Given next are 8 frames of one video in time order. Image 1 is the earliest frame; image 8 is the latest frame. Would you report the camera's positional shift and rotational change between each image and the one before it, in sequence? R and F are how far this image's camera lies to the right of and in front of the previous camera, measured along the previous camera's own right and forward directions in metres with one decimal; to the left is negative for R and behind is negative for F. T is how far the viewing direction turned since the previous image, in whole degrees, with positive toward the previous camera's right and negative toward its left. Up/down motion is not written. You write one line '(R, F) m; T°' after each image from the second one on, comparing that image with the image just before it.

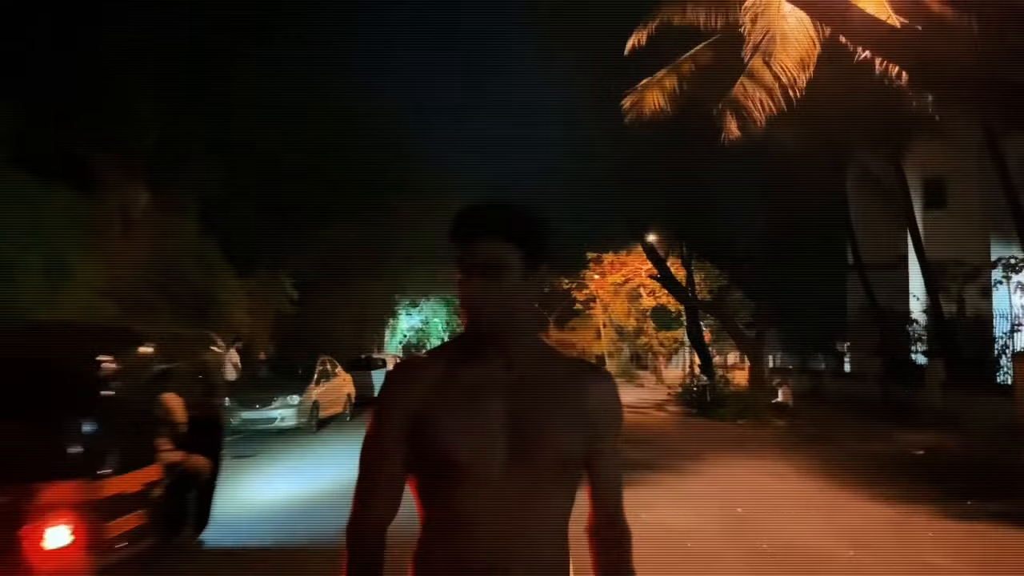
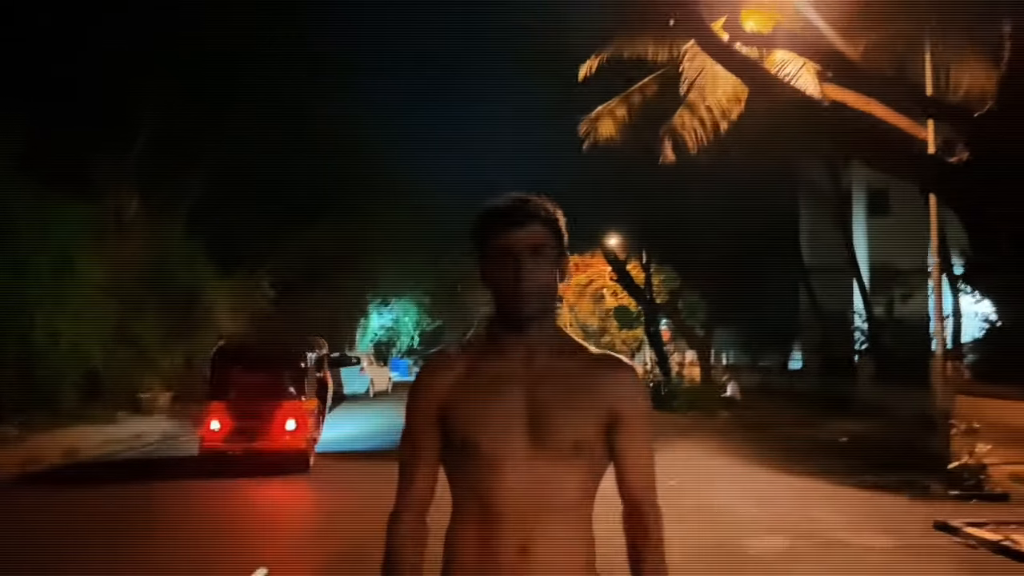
(0.0, -1.3) m; +2°
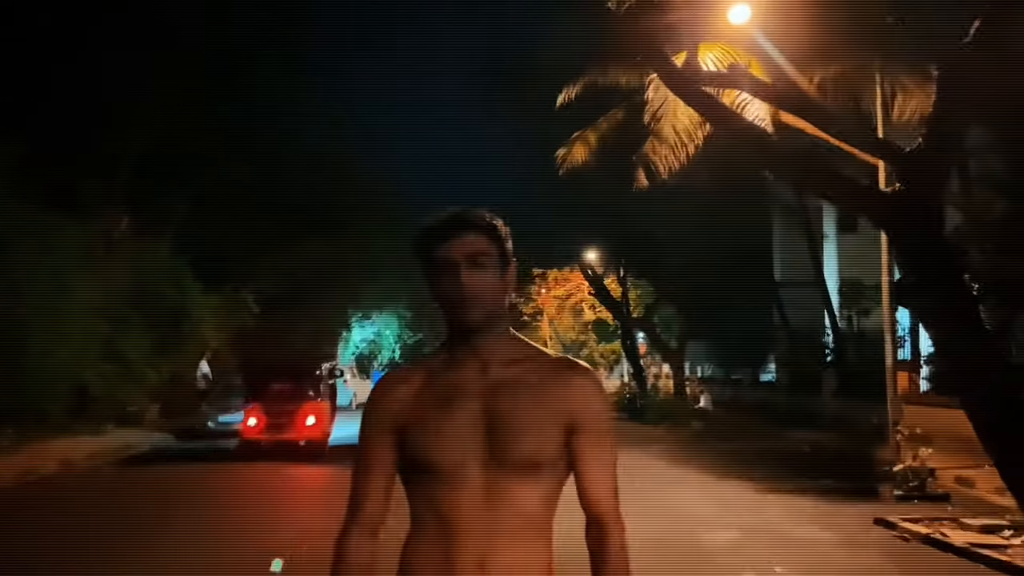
(0.0, -0.6) m; +1°
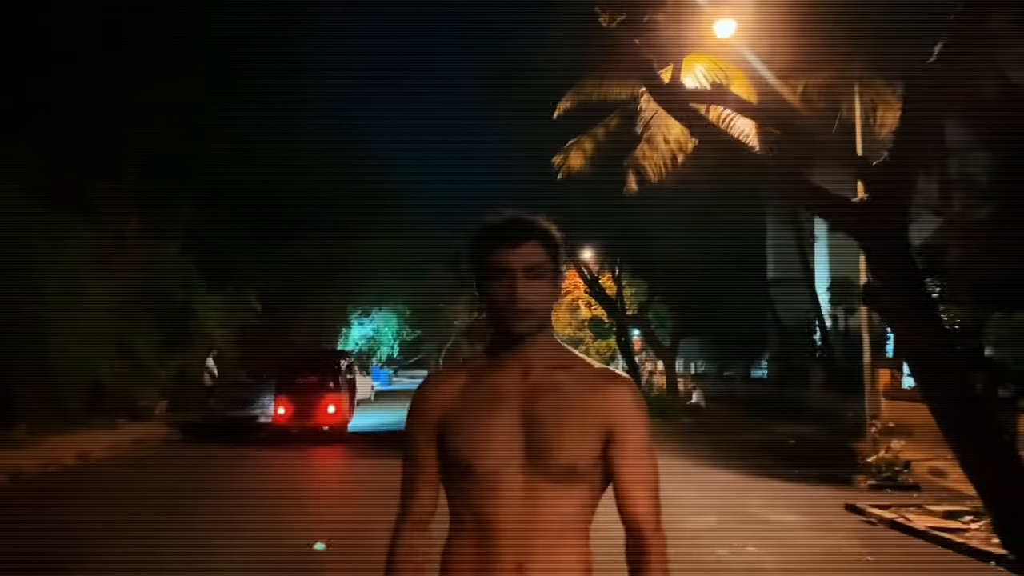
(0.0, -0.6) m; 0°
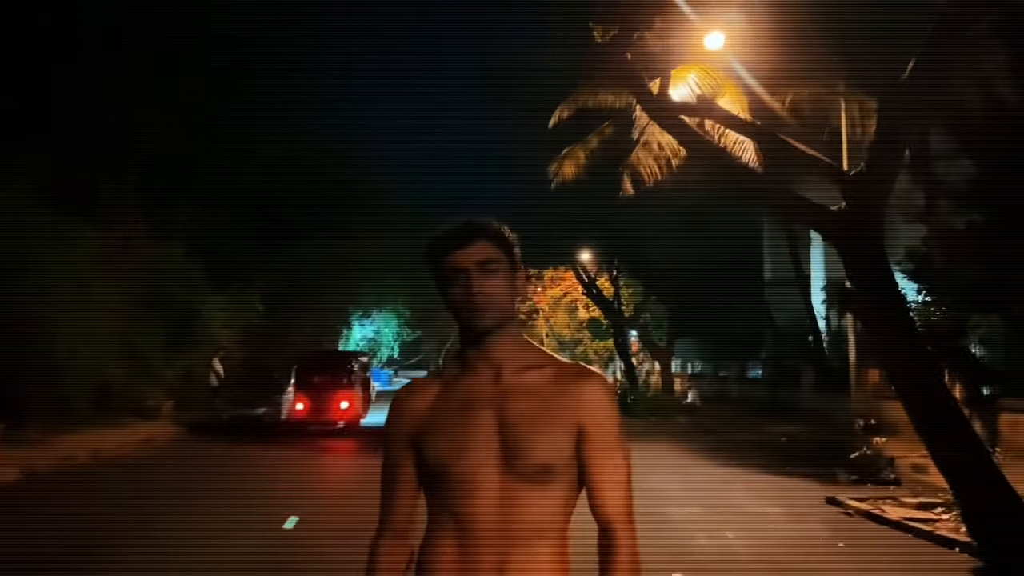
(0.0, -0.5) m; 0°
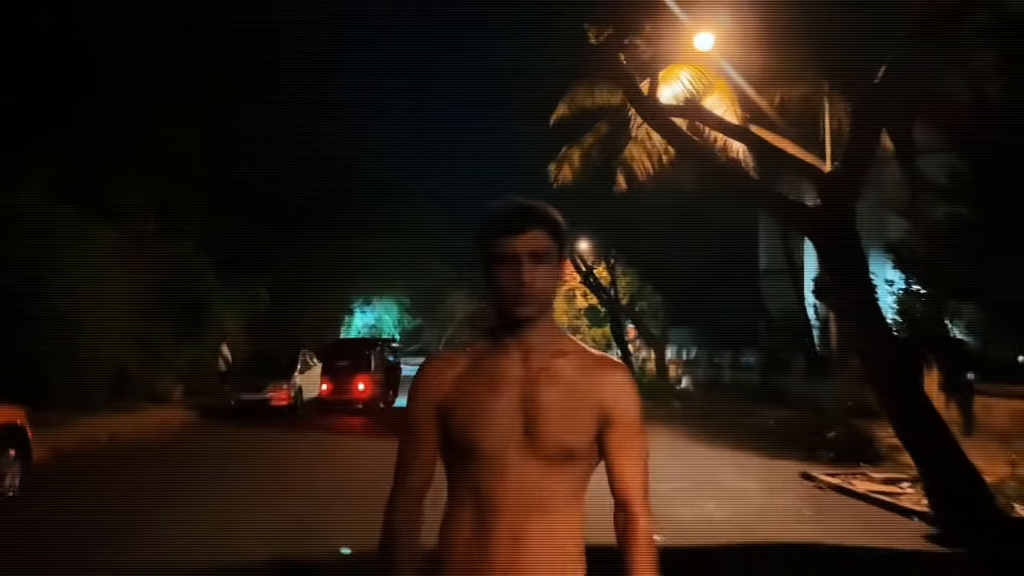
(0.0, -0.6) m; 0°
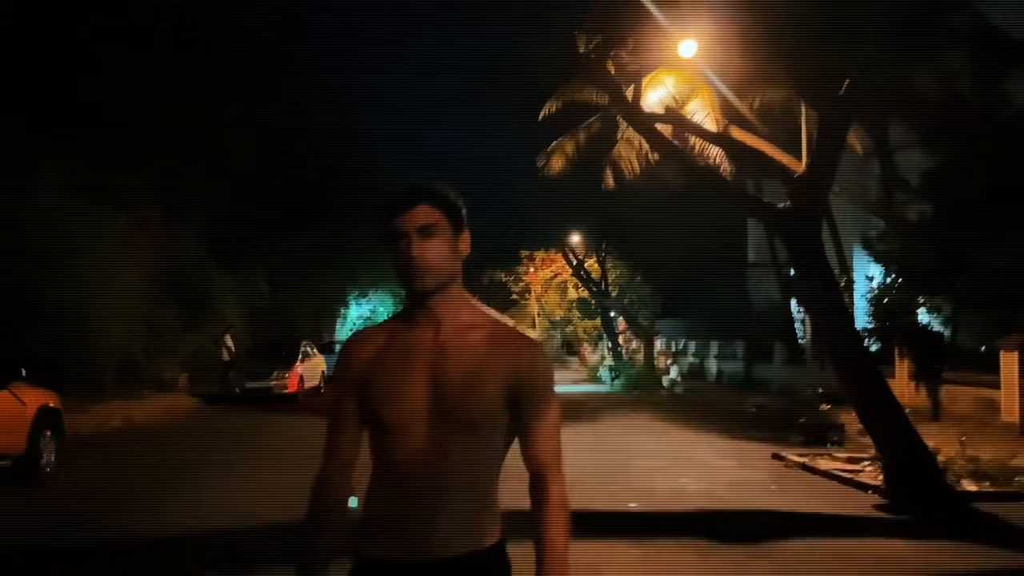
(0.0, -0.7) m; 0°
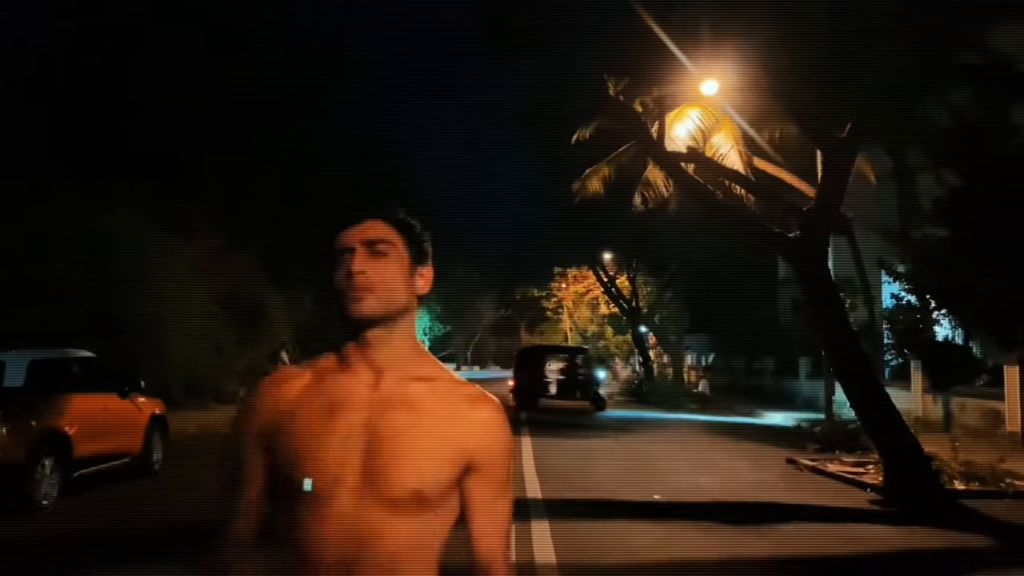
(-0.1, -1.3) m; -2°
